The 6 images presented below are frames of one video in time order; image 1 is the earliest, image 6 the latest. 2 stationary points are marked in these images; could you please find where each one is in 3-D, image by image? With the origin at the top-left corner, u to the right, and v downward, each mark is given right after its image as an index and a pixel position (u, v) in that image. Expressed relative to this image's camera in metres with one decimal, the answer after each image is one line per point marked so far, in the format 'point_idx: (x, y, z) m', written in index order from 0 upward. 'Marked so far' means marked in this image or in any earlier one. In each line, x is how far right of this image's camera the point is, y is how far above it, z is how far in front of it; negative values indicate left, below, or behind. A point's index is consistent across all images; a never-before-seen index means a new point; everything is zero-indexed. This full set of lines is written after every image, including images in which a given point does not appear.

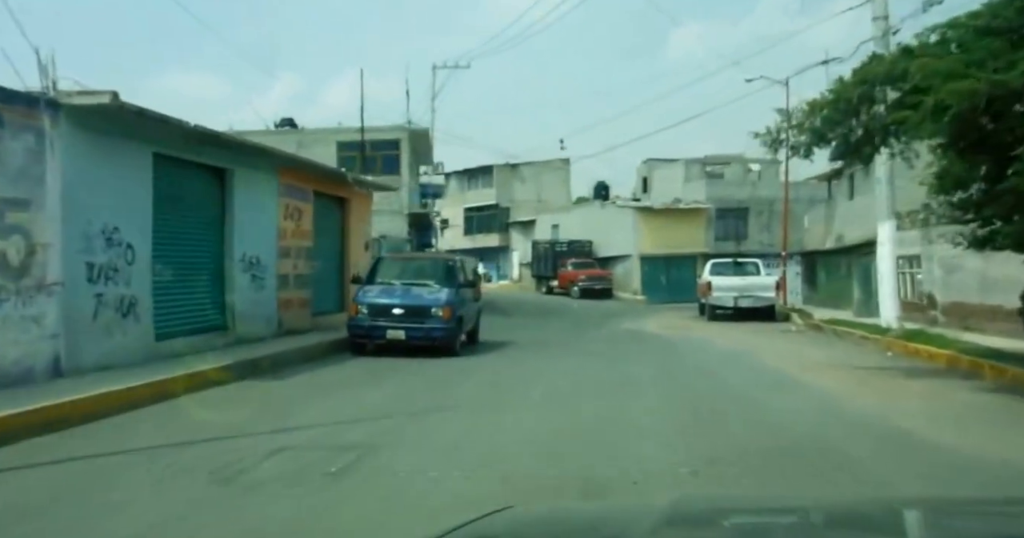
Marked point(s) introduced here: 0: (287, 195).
0: (-4.8, +1.6, +17.4) m
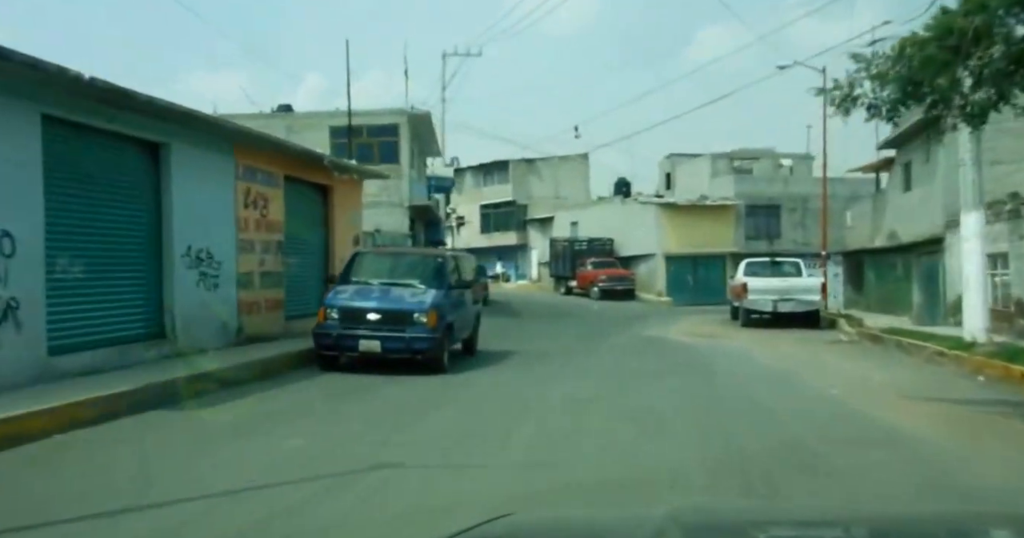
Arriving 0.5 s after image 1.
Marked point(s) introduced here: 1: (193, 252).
0: (-4.8, +1.6, +14.8) m
1: (-5.1, +0.3, +13.1) m
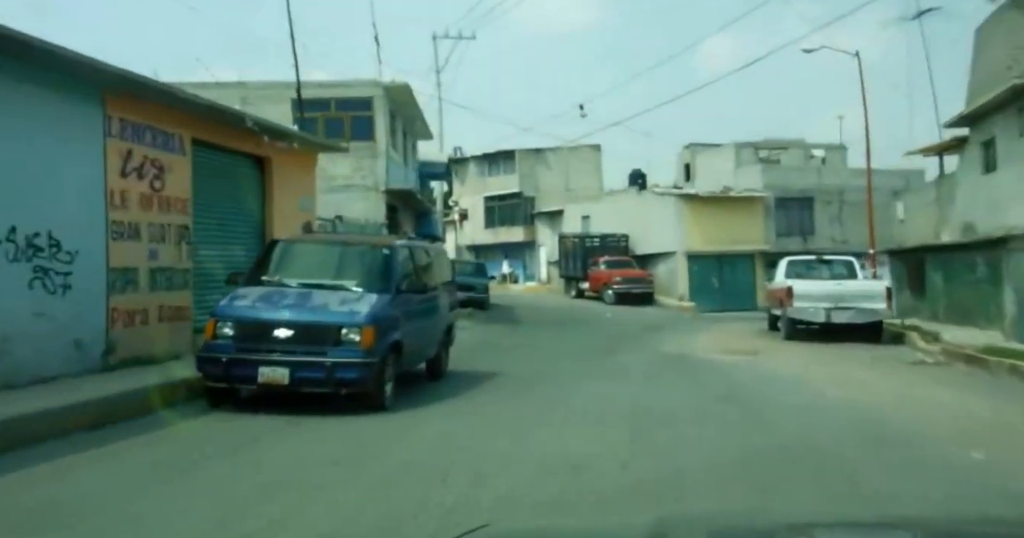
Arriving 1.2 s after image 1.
0: (-5.1, +1.7, +10.9) m
1: (-5.5, +0.3, +9.1) m
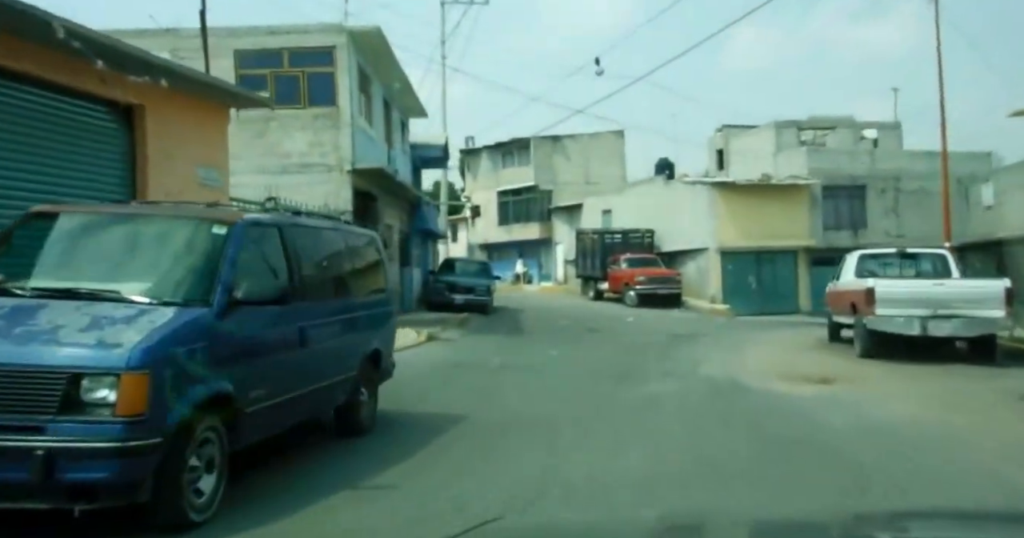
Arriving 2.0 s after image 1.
0: (-5.6, +1.7, +6.4) m
1: (-6.0, +0.4, +4.7) m
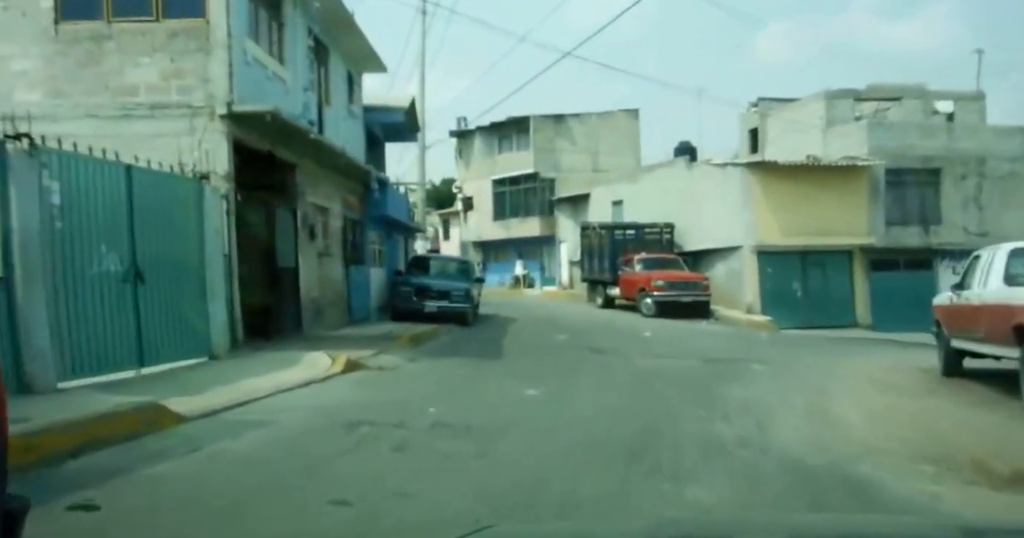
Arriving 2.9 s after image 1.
0: (-6.3, +1.9, +0.4) m
1: (-6.8, +0.5, -1.3) m
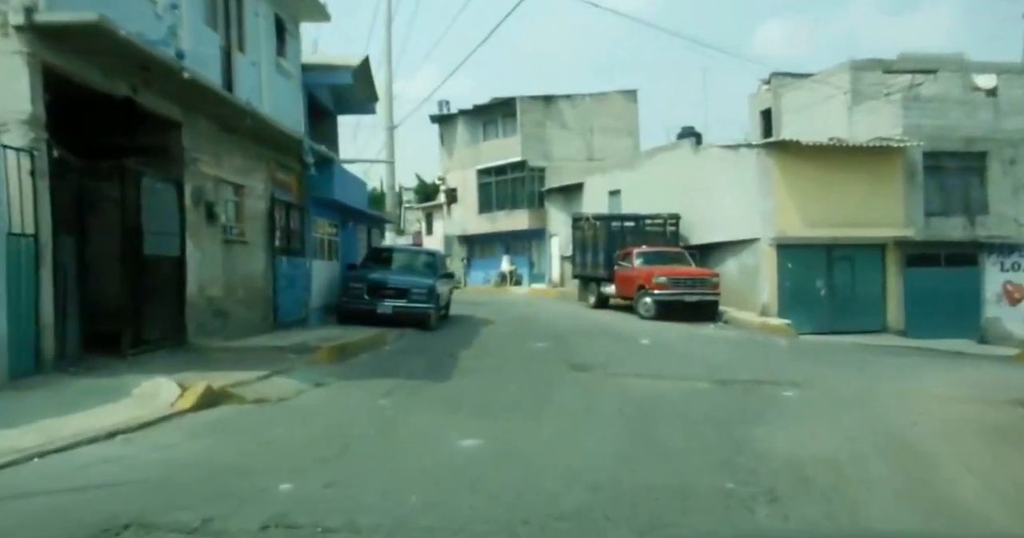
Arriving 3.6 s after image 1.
0: (-7.0, +2.0, -3.5) m
1: (-7.5, +0.6, -5.2) m
